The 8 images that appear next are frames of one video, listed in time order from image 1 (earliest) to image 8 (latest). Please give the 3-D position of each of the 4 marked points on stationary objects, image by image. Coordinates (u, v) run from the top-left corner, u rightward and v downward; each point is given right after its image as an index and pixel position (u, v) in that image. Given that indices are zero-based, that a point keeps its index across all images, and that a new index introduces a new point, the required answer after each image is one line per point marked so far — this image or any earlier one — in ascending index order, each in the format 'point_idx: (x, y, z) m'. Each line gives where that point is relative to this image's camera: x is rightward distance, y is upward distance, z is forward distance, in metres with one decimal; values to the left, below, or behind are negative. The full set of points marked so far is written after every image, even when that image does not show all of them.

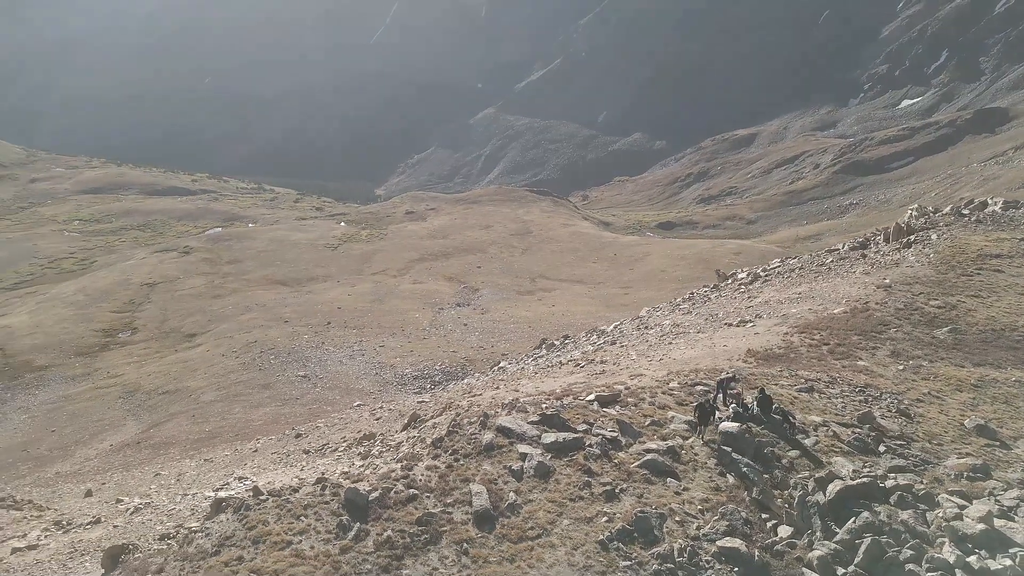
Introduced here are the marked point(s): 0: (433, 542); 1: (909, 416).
0: (-1.3, -4.1, +12.1) m
1: (+10.6, -3.4, +19.5) m
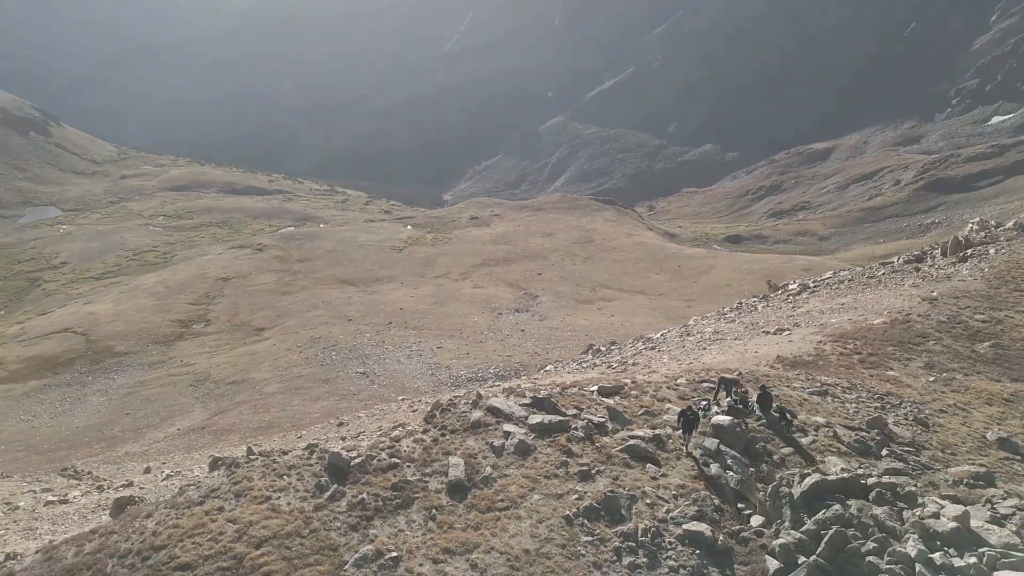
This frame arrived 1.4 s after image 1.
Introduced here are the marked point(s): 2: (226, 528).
0: (-1.9, -3.7, +12.5) m
1: (+10.7, -3.5, +18.9) m
2: (-4.5, -3.8, +11.8) m
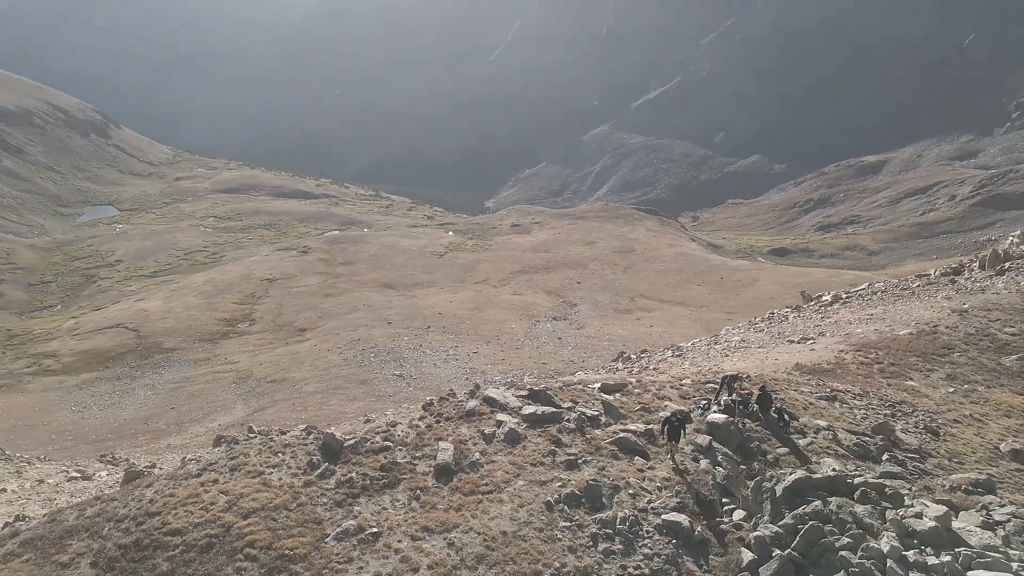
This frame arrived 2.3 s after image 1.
0: (-2.1, -3.5, +12.9) m
1: (+10.7, -3.7, +18.6) m
2: (-4.8, -3.5, +12.4) m
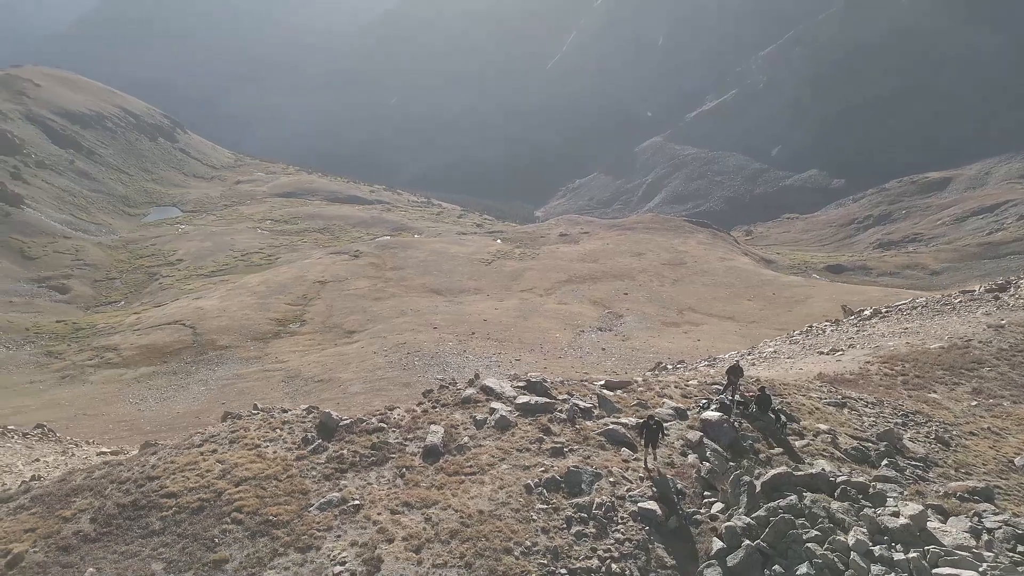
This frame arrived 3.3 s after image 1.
0: (-2.4, -3.2, +13.4) m
1: (+10.8, -3.9, +18.2) m
2: (-5.2, -3.1, +13.0) m
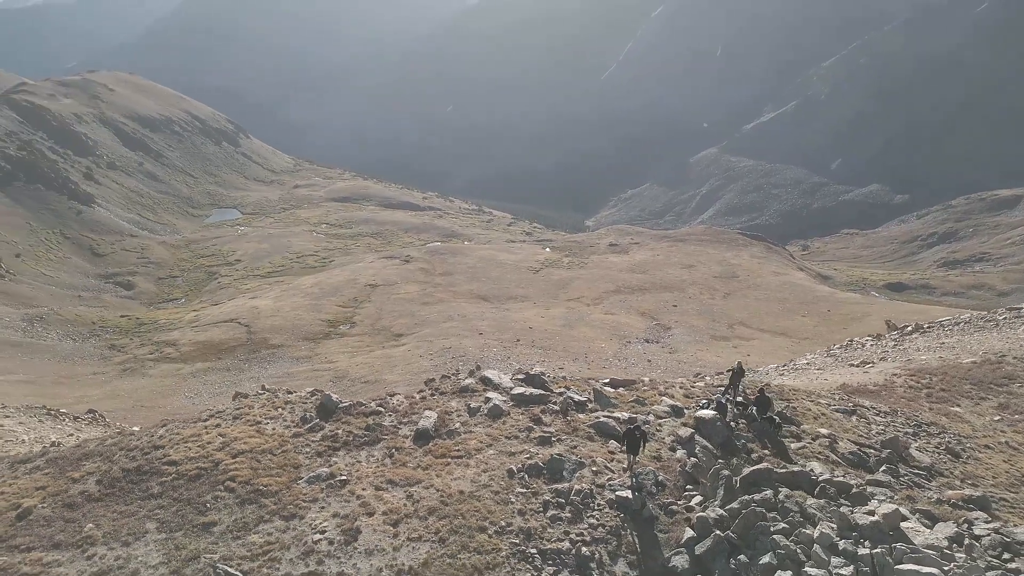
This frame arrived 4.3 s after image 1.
0: (-2.7, -3.0, +13.9) m
1: (+10.8, -4.0, +17.8) m
2: (-5.4, -2.8, +13.8) m
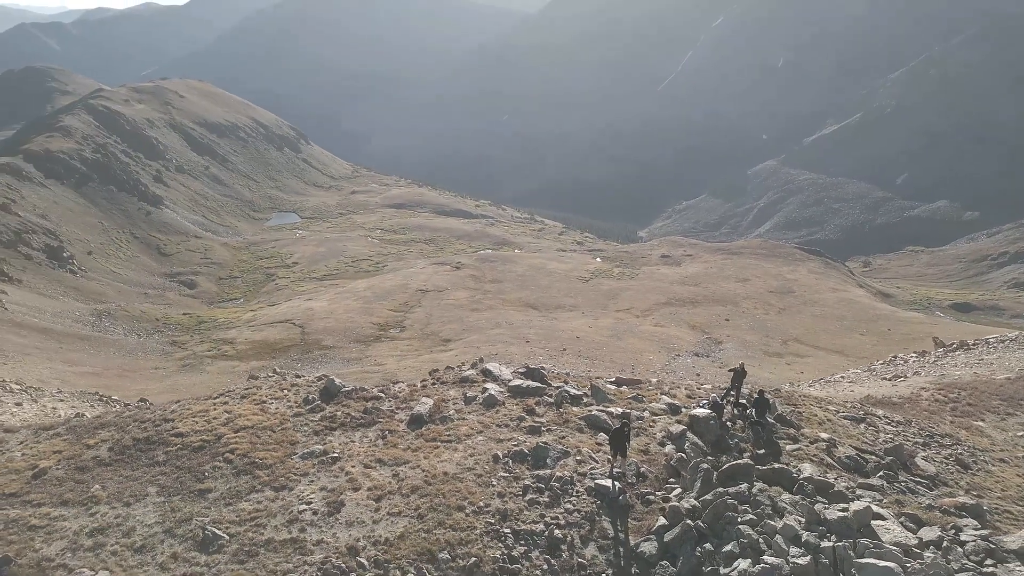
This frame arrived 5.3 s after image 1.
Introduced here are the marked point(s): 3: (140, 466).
0: (-2.9, -2.7, +14.6) m
1: (+10.8, -4.2, +17.5) m
2: (-5.6, -2.5, +14.6) m
3: (-6.5, -3.1, +12.8) m
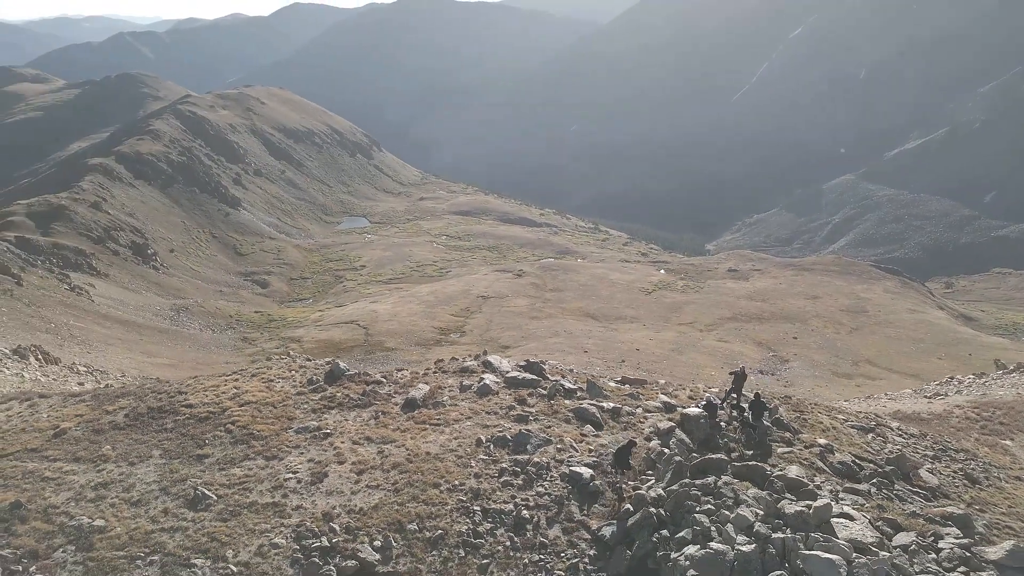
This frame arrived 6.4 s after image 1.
0: (-3.1, -2.5, +15.3) m
1: (+10.7, -4.5, +17.0) m
2: (-5.8, -2.2, +15.6) m
3: (-6.9, -2.7, +13.9) m
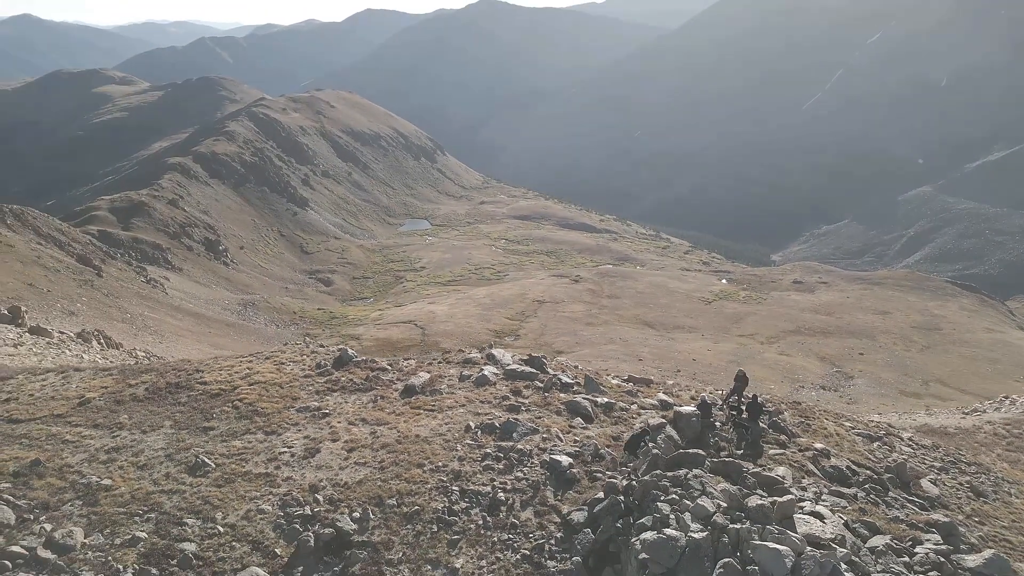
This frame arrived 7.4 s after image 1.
0: (-3.2, -2.3, +16.1) m
1: (+10.6, -4.7, +16.6) m
2: (-5.9, -1.9, +16.6) m
3: (-7.1, -2.4, +15.0) m
